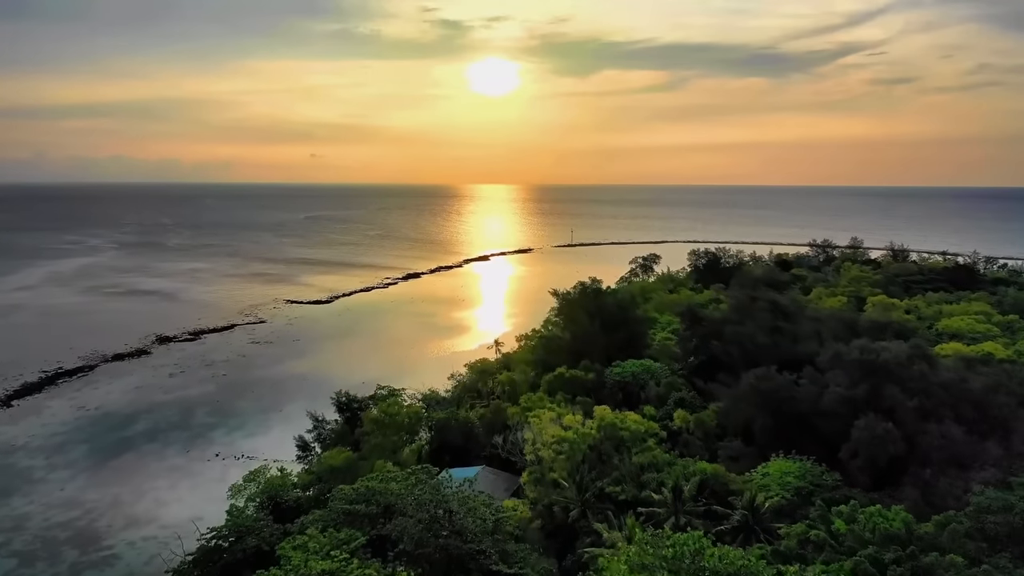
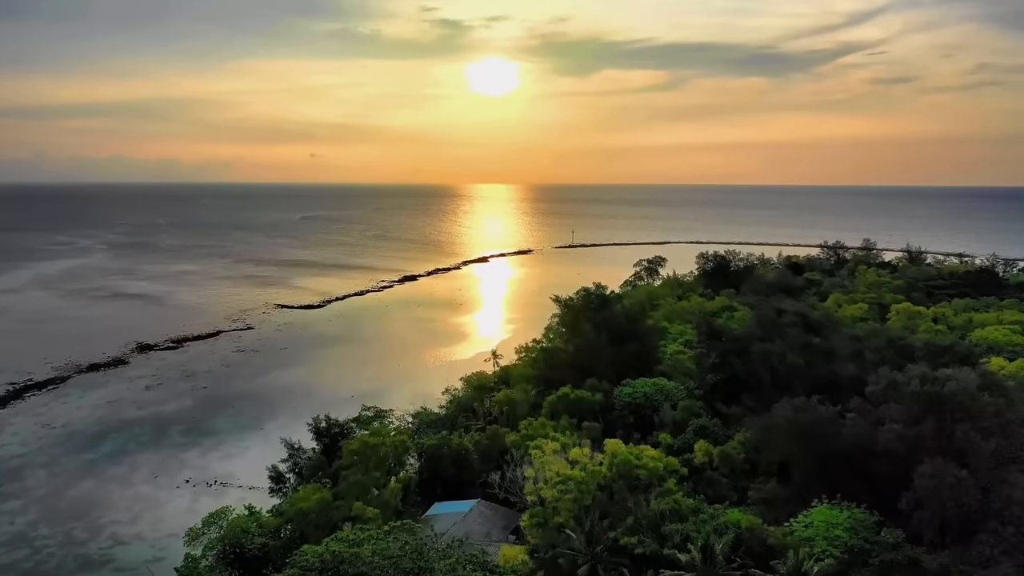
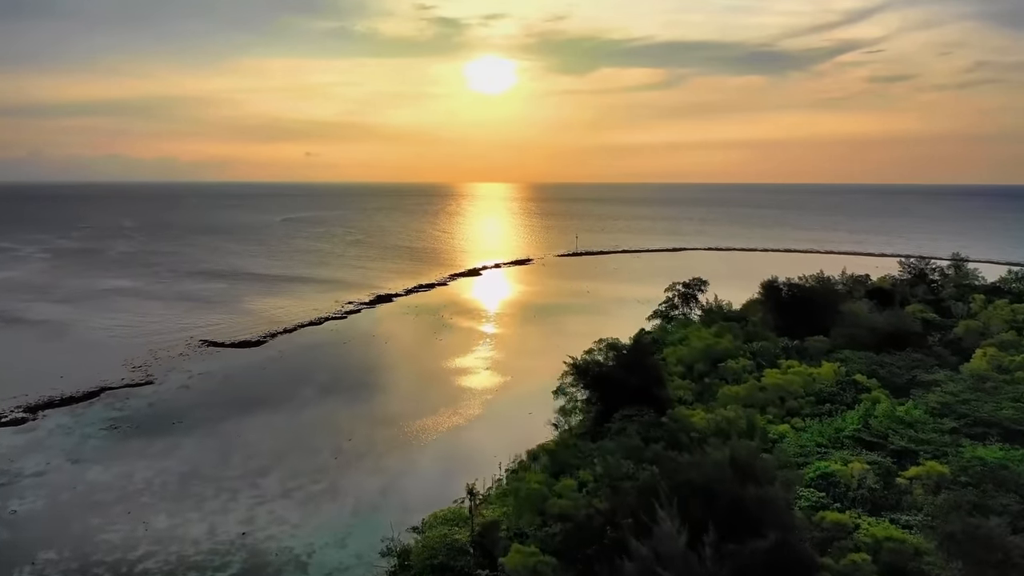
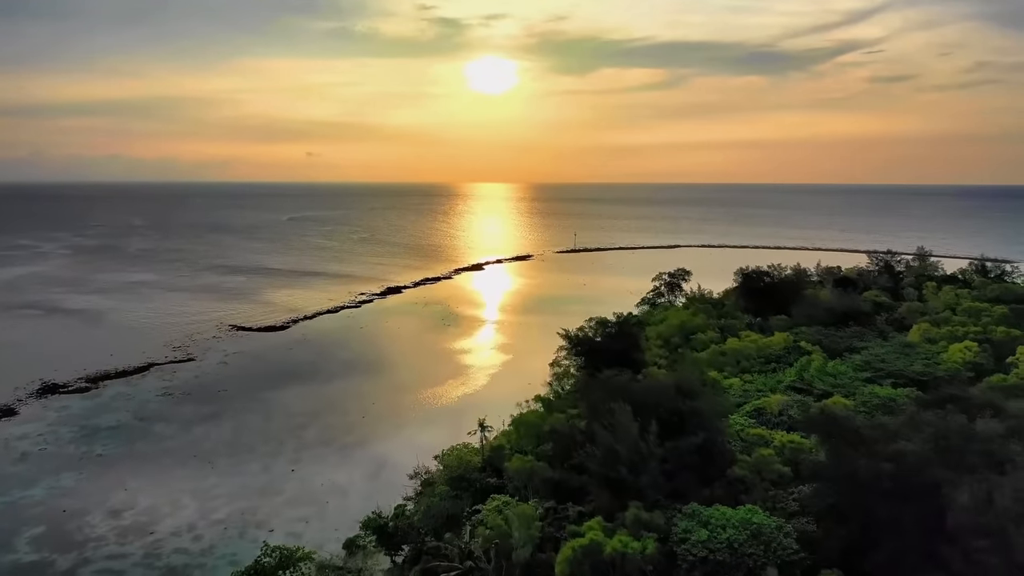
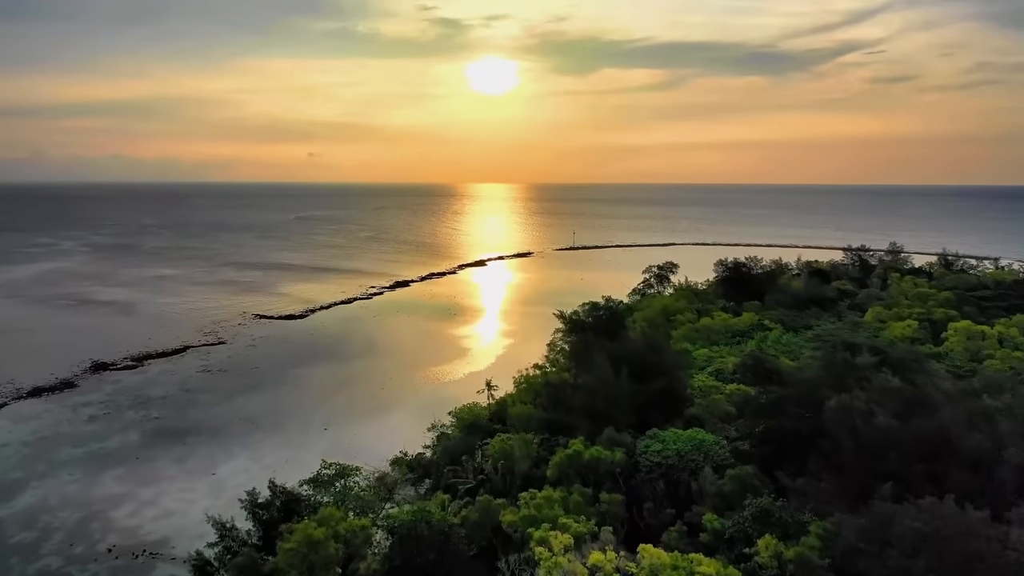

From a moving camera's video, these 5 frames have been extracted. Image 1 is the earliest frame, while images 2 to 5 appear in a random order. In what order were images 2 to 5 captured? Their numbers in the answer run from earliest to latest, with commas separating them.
2, 5, 4, 3
